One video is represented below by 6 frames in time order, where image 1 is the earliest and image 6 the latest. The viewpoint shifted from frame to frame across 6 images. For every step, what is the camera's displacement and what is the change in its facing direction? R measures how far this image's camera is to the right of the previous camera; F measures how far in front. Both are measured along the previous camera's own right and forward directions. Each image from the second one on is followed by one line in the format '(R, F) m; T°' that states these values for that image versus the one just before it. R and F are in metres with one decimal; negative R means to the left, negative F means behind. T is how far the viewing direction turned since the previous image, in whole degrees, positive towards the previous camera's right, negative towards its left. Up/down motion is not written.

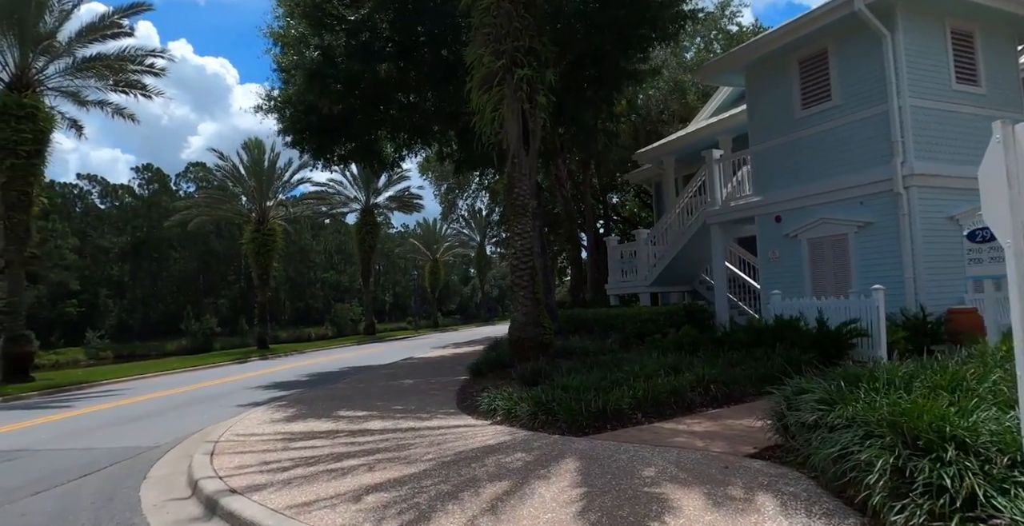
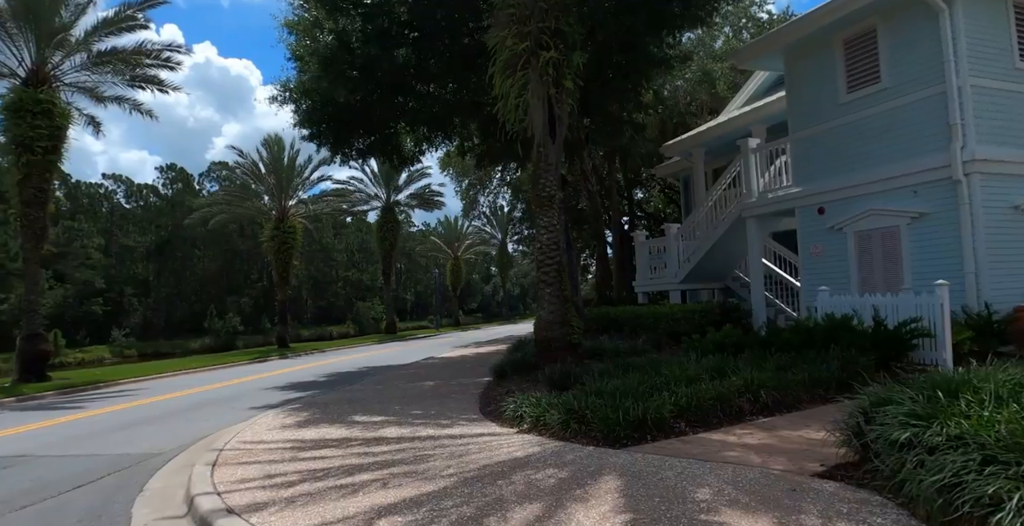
(-0.1, +0.6) m; -2°
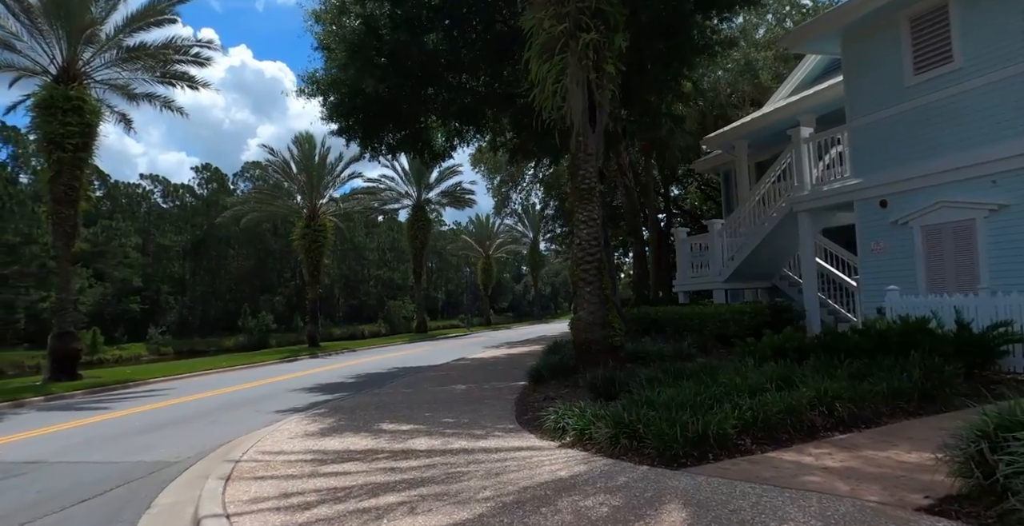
(-0.1, +0.6) m; -3°
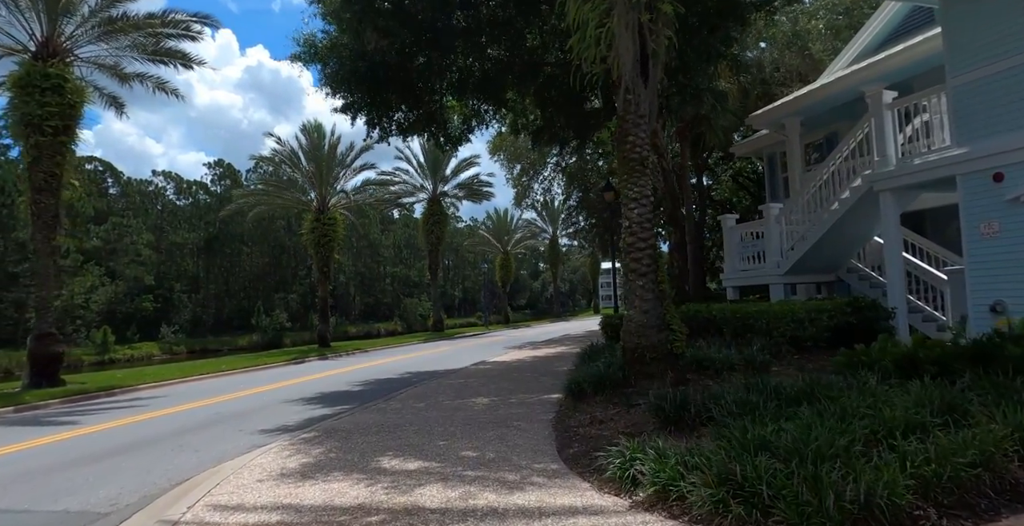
(-0.2, +1.8) m; -2°
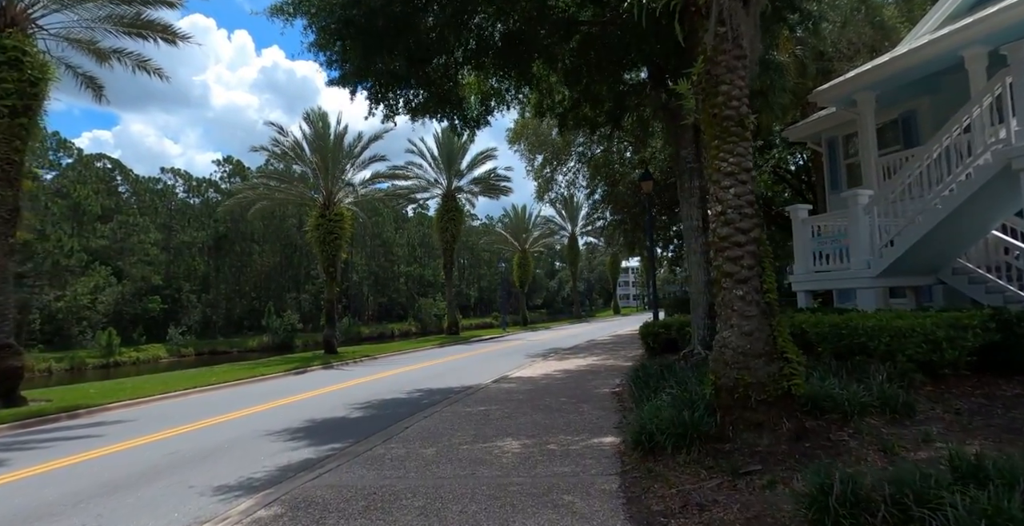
(-0.3, +2.2) m; -1°
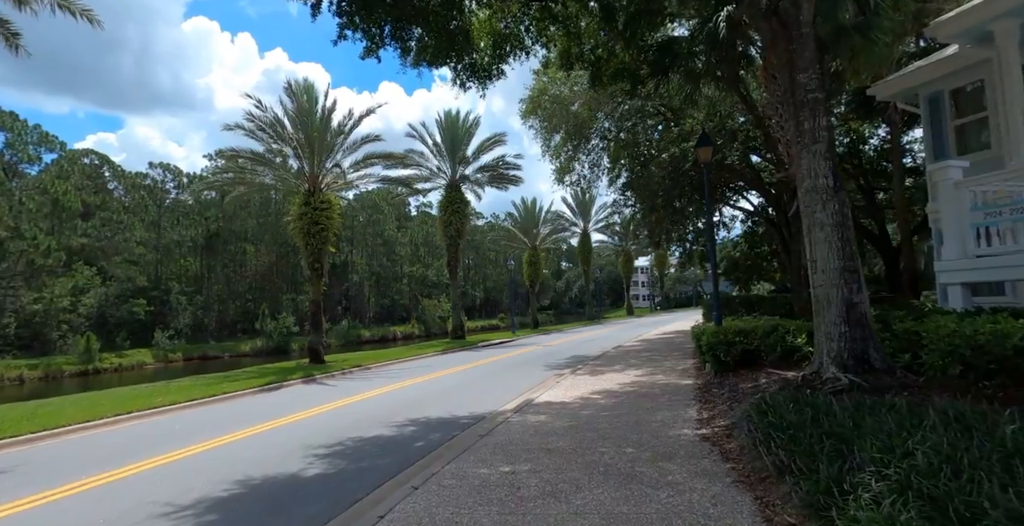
(-0.4, +3.5) m; -1°
